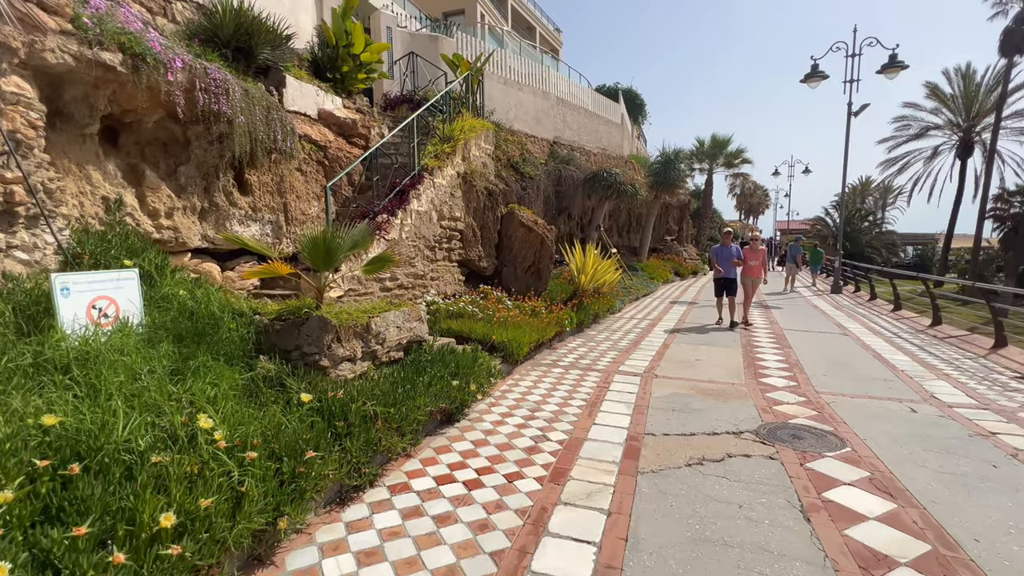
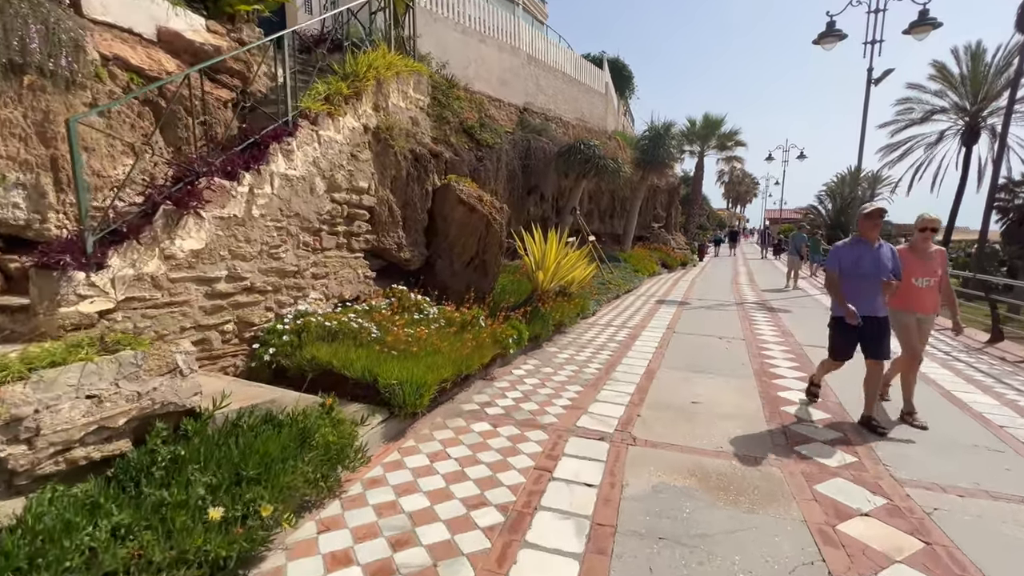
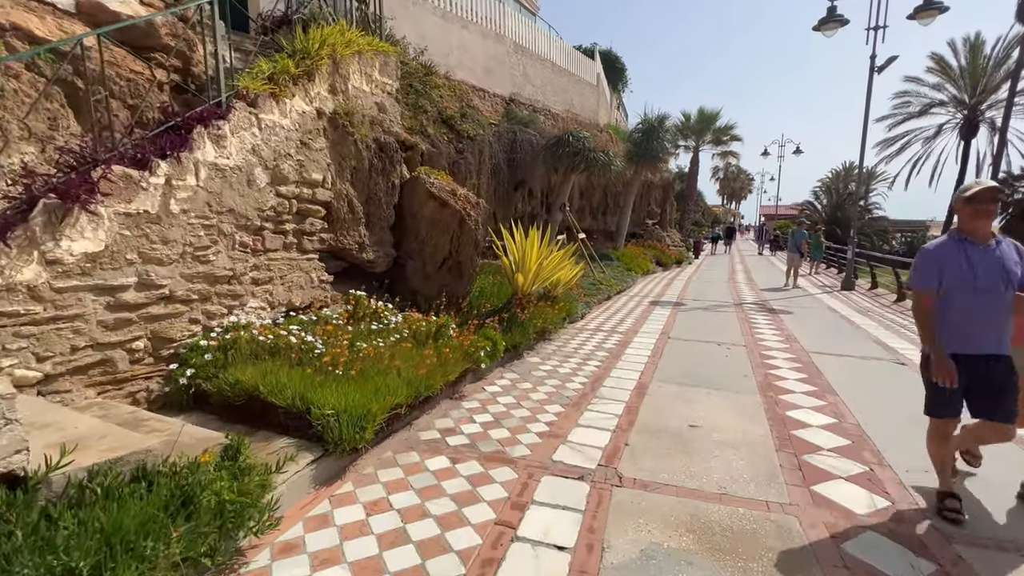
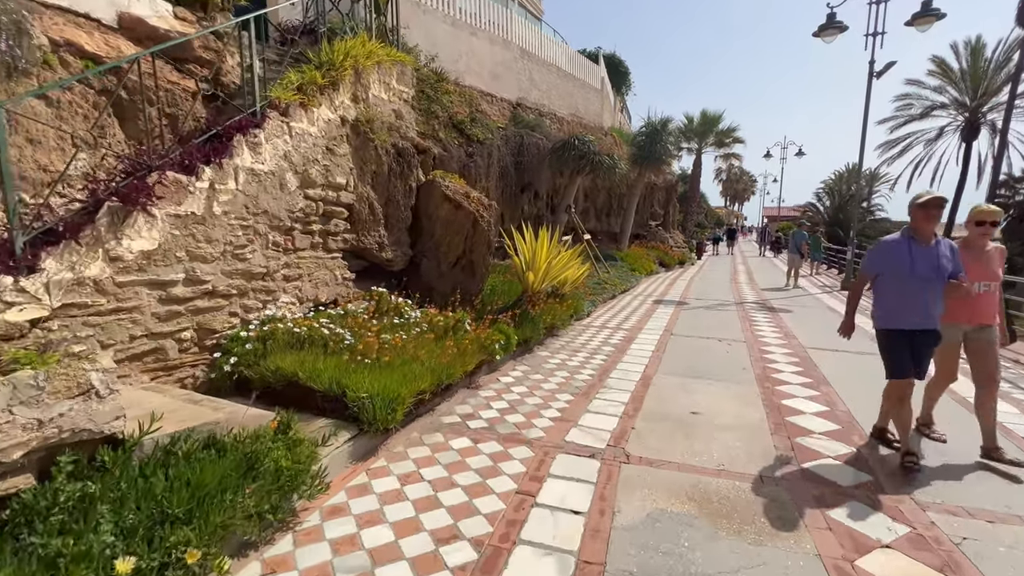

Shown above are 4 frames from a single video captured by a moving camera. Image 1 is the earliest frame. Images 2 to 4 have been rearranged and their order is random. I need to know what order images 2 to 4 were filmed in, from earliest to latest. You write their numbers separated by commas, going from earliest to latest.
2, 4, 3
